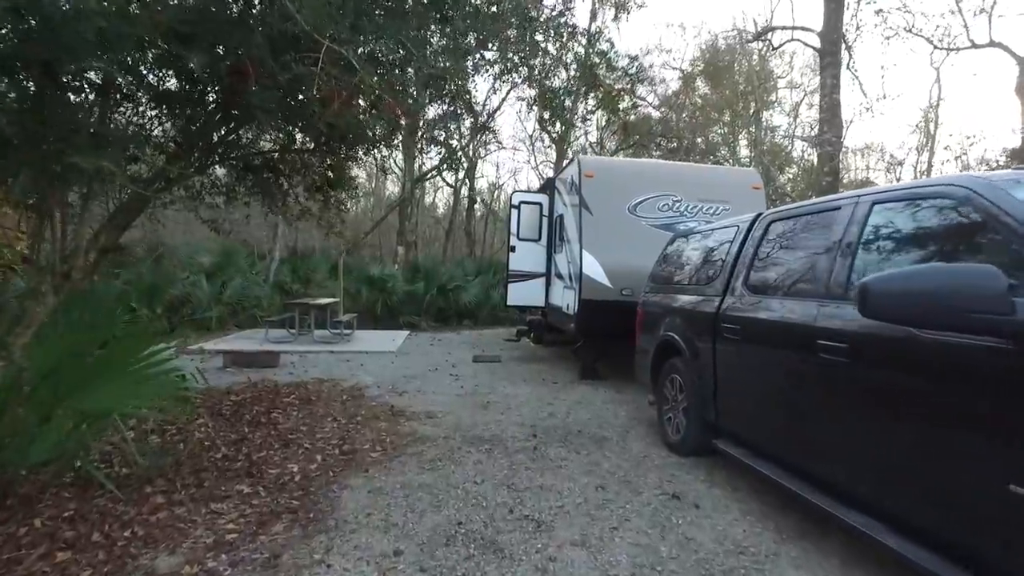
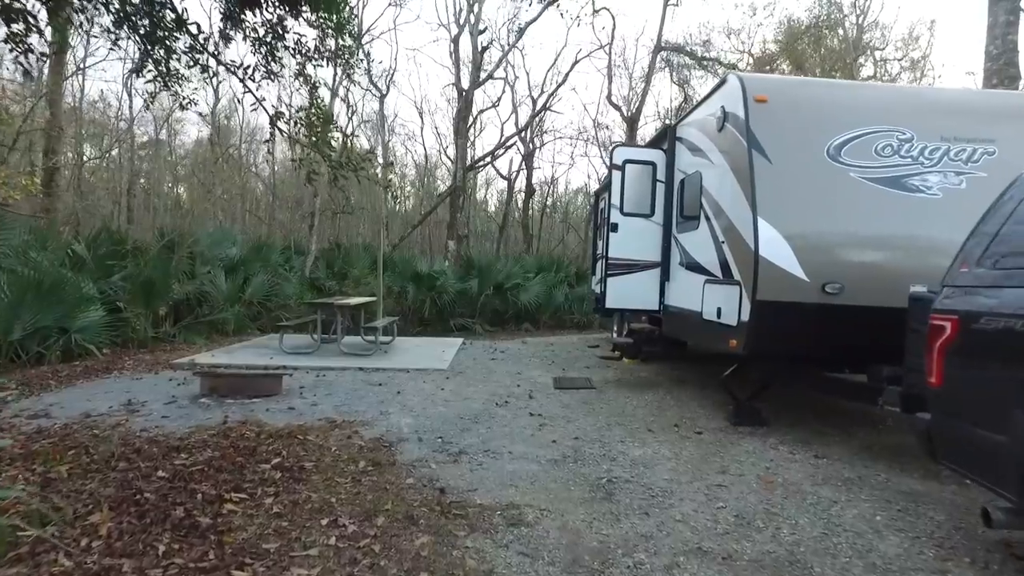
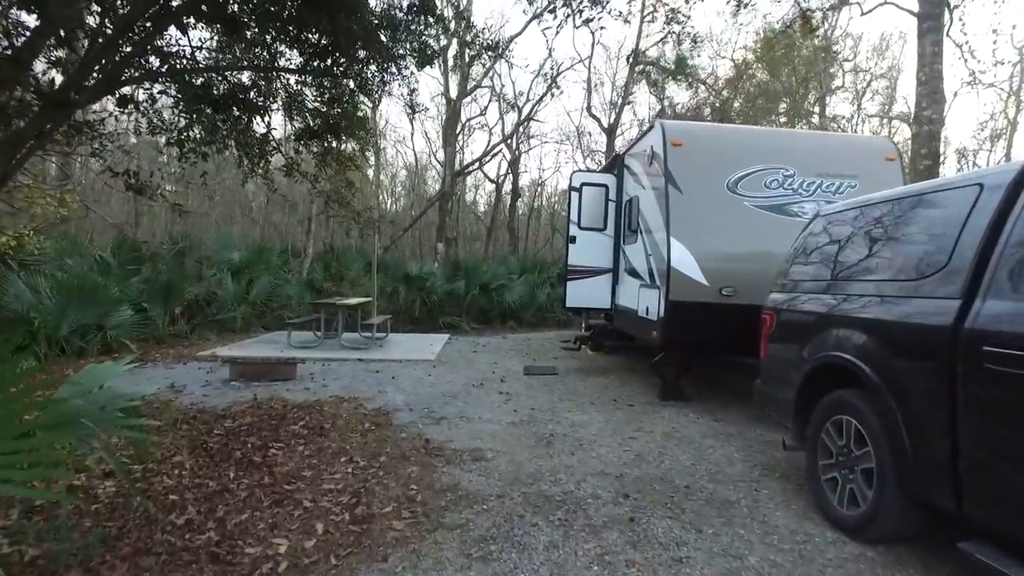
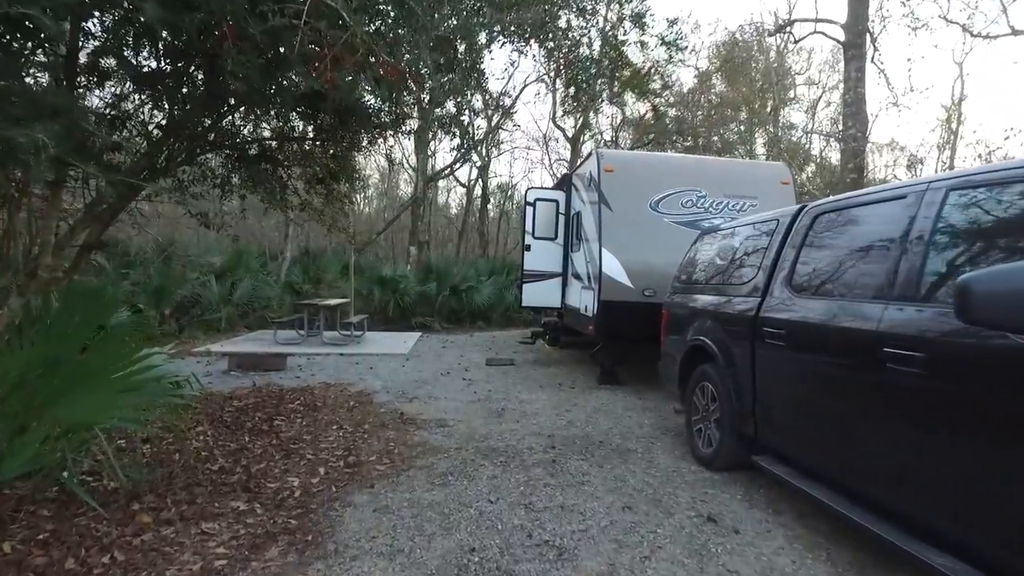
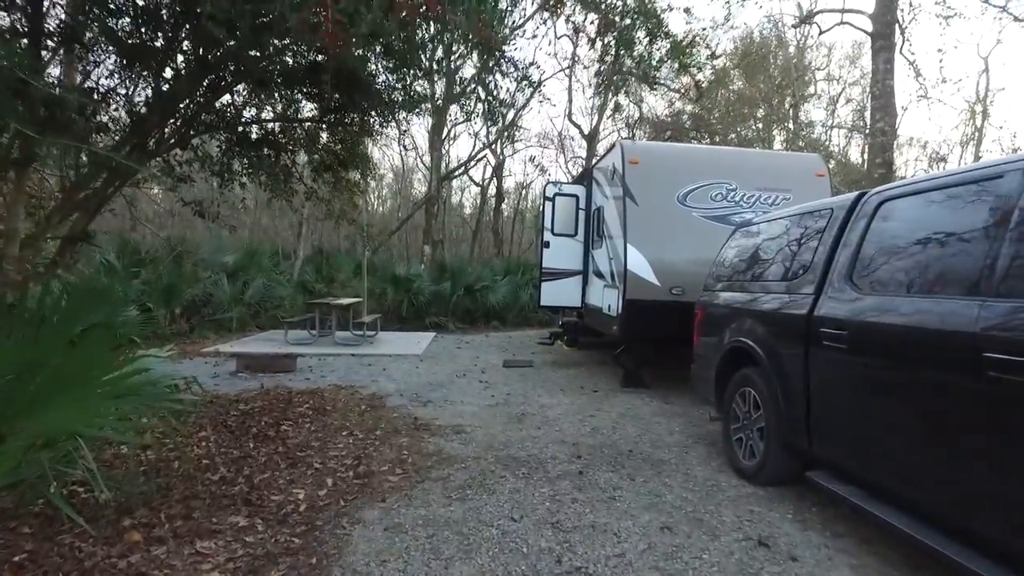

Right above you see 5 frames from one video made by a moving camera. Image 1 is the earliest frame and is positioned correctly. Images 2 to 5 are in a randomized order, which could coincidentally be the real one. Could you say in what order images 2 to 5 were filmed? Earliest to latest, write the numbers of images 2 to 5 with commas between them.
4, 5, 3, 2
